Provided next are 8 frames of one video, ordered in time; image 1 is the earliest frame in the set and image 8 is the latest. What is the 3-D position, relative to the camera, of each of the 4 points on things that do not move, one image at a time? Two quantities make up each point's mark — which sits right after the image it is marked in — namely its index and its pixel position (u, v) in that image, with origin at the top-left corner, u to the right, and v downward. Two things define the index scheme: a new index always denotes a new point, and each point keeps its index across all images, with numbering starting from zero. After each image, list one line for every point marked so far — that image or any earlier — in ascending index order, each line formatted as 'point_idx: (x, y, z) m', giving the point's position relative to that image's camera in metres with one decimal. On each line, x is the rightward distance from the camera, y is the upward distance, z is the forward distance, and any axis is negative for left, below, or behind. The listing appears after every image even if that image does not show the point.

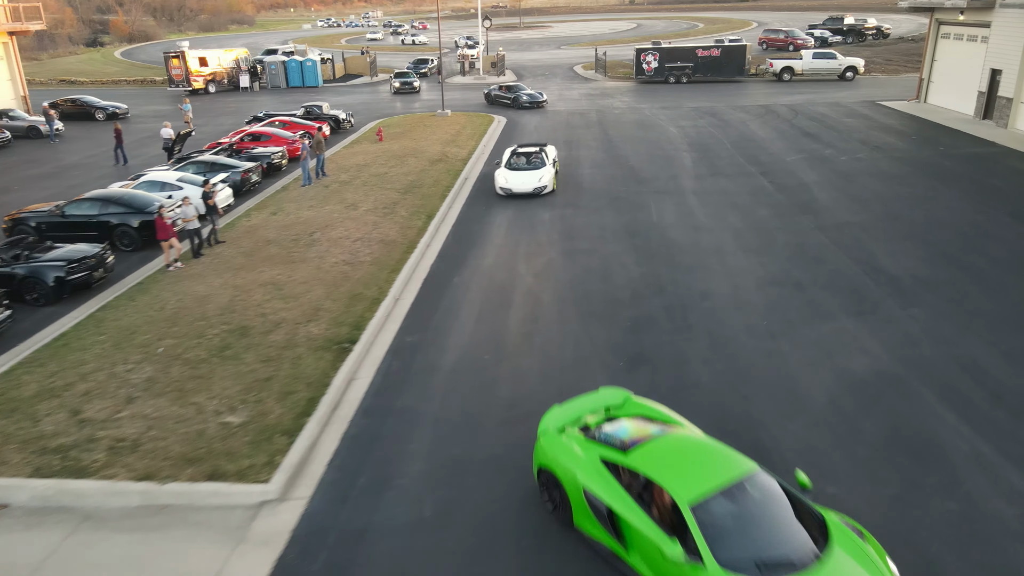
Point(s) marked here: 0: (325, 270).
0: (-3.8, +0.4, +14.9) m
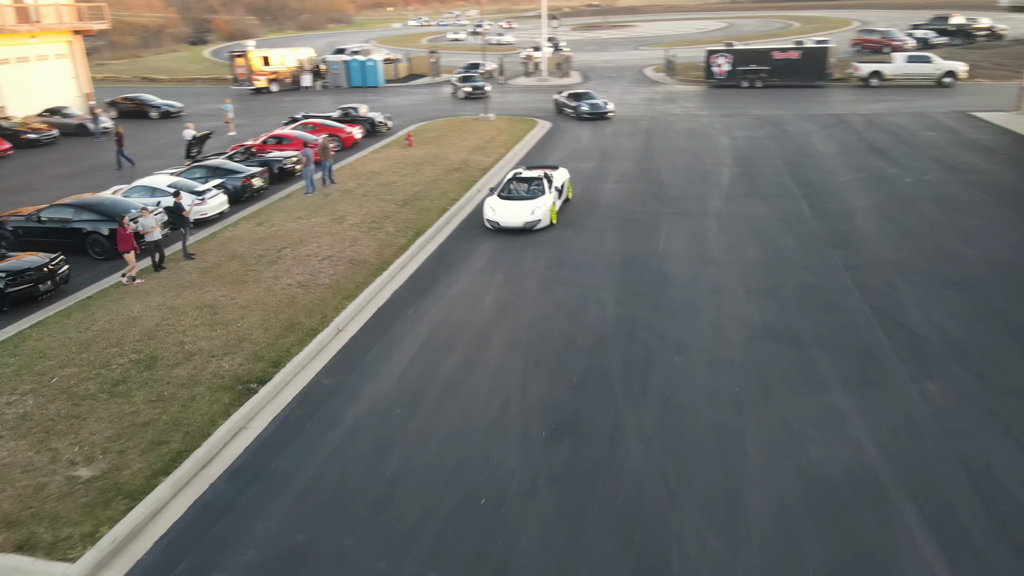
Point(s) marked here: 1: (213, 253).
0: (-4.5, -0.1, +13.8) m
1: (-6.5, +0.8, +16.0) m
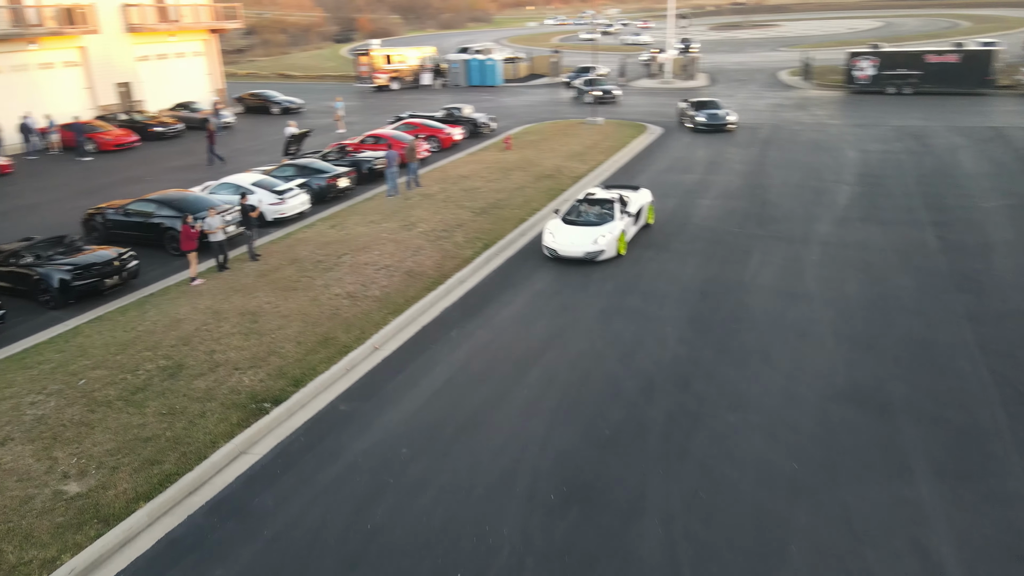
0: (-3.5, -0.3, +13.3) m
1: (-5.1, +0.7, +15.8) m
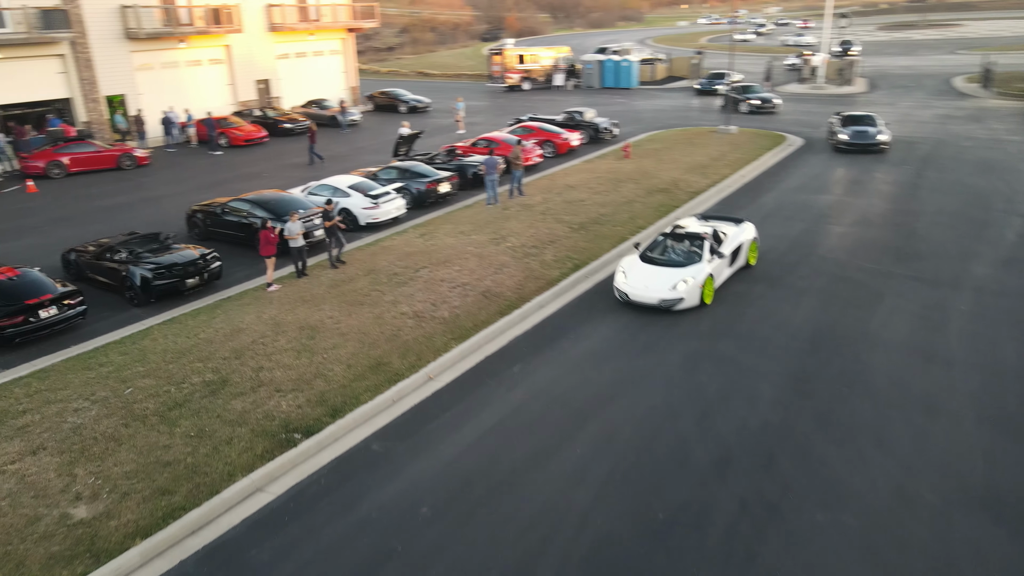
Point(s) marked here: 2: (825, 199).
0: (-2.2, -0.6, +12.5) m
1: (-3.2, +0.5, +15.3) m
2: (+8.4, +2.4, +19.6) m
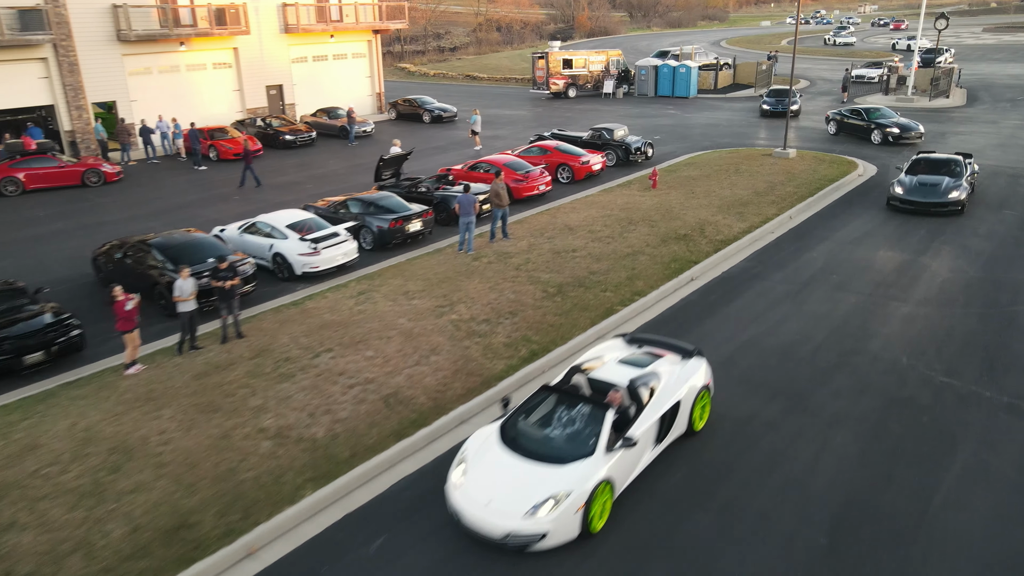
0: (-3.5, -1.9, +9.1) m
1: (-4.2, -0.8, +11.9) m
2: (+7.8, +0.6, +15.0) m
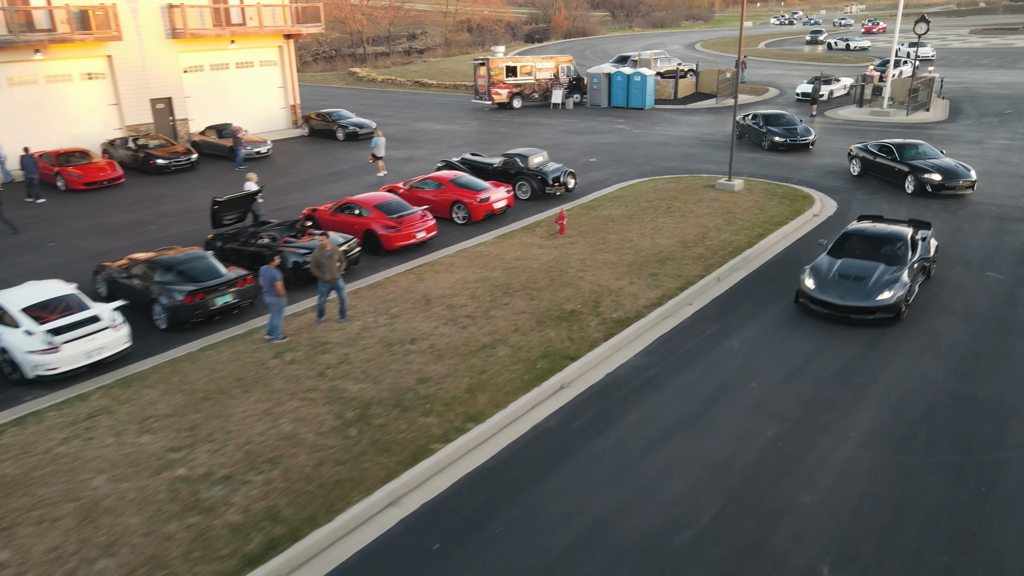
0: (-6.4, -3.6, +5.1) m
1: (-7.1, -2.5, +7.9) m
2: (+4.9, -1.0, +11.1) m
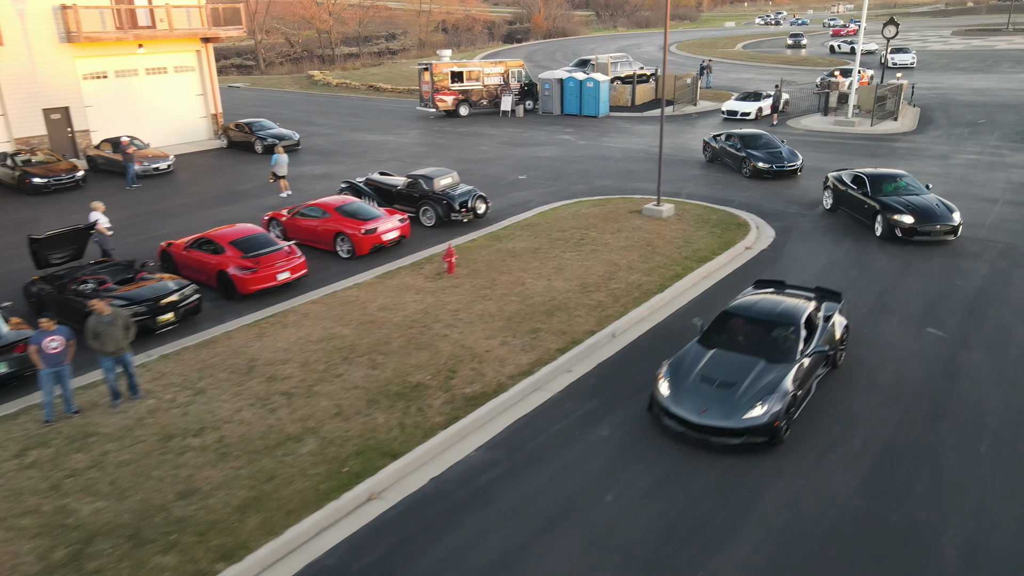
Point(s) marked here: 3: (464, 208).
0: (-8.7, -4.6, +2.7) m
1: (-9.5, -3.5, +5.5) m
2: (+2.5, -2.0, +8.8) m
3: (-1.2, +2.0, +18.5) m
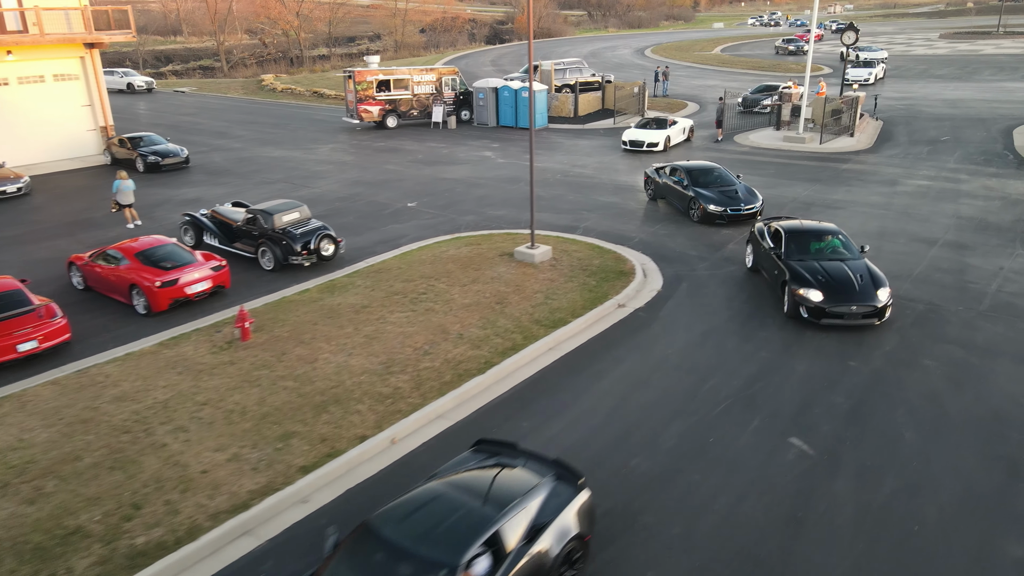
0: (-12.2, -5.8, -0.1) m
1: (-12.9, -4.7, +2.7) m
2: (-0.9, -3.3, +6.0) m
3: (-4.5, +0.8, +15.8) m
